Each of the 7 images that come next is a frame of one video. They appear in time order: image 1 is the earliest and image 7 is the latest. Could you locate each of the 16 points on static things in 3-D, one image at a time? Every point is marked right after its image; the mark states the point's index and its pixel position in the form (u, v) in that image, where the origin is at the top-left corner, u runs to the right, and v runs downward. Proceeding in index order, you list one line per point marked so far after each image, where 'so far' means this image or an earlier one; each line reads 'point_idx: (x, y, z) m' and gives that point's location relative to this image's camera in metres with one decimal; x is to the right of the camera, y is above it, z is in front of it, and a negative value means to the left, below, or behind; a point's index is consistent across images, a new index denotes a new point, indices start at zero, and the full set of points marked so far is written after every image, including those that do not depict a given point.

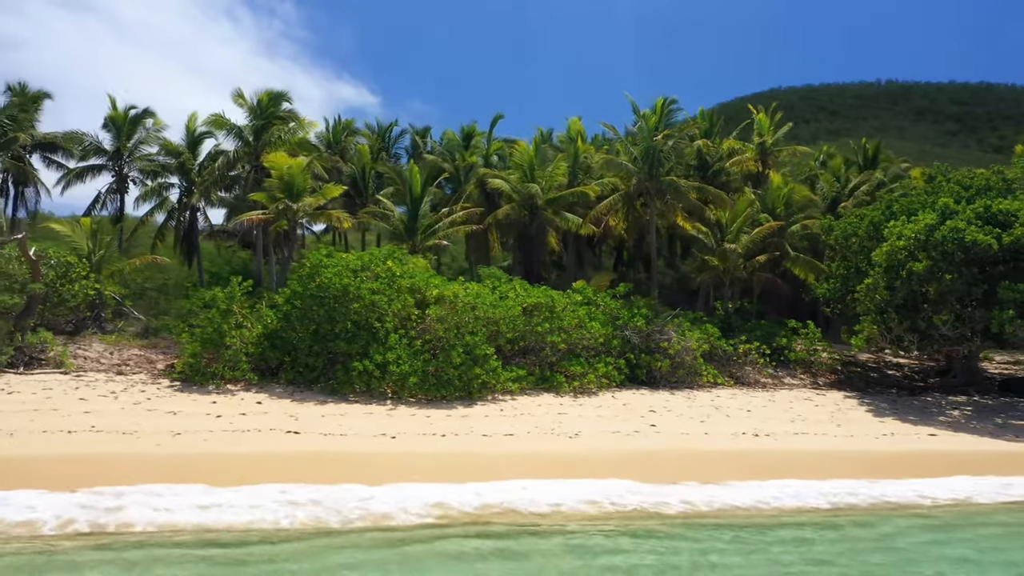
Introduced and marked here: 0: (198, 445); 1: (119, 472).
0: (-4.8, -2.4, +10.0) m
1: (-5.3, -2.5, +8.7) m
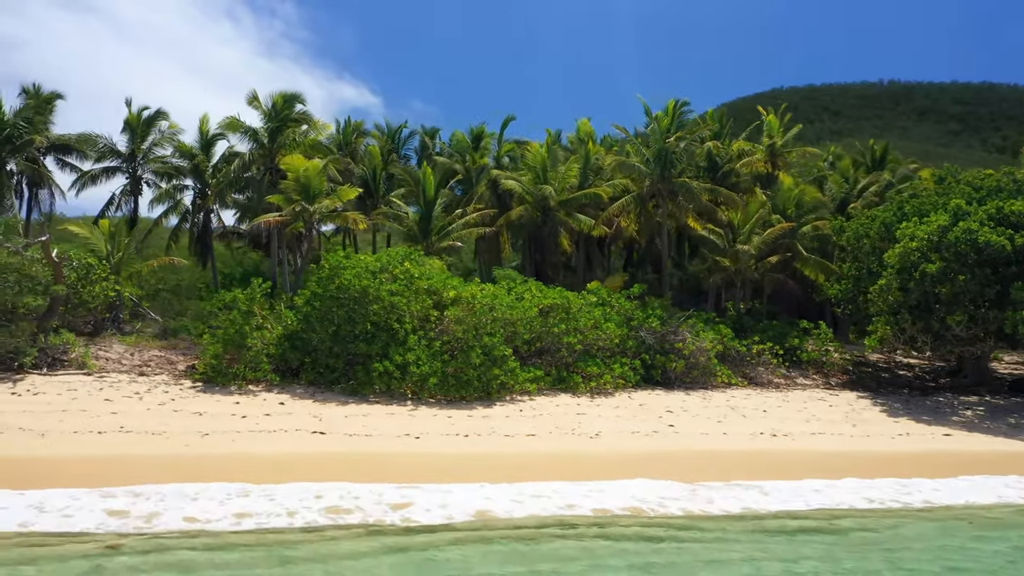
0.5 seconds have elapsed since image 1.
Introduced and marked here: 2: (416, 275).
0: (-4.4, -2.4, +10.1) m
1: (-4.9, -2.5, +8.9) m
2: (-2.2, +0.3, +14.6) m
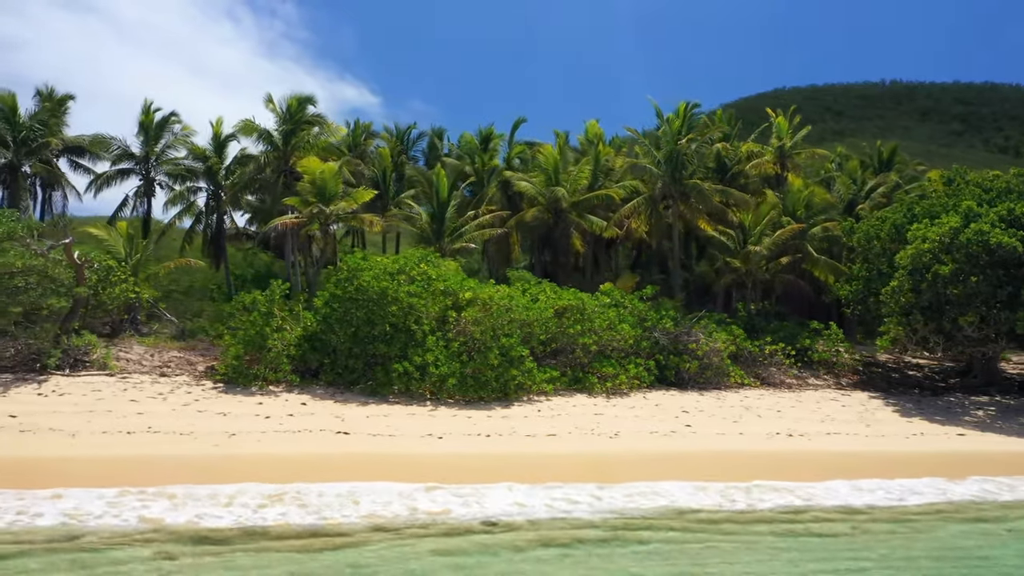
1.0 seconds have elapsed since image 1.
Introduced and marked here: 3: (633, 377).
0: (-4.0, -2.5, +10.2) m
1: (-4.5, -2.6, +9.0) m
2: (-1.8, +0.2, +14.7) m
3: (+2.9, -2.1, +15.6) m
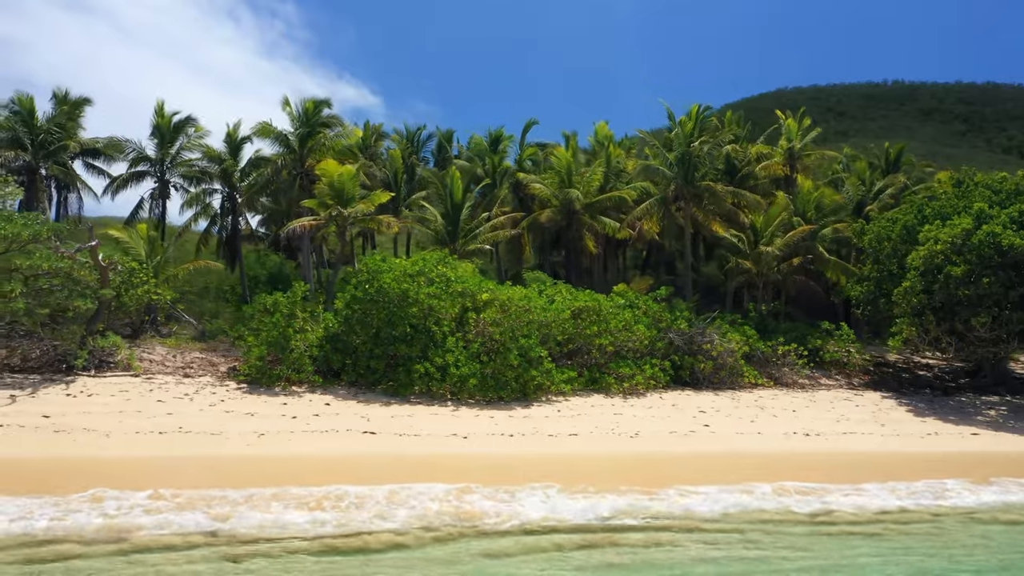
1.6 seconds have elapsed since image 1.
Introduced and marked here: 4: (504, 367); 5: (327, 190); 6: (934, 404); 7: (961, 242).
0: (-3.6, -2.5, +10.4) m
1: (-4.1, -2.6, +9.2) m
2: (-1.4, +0.2, +14.9) m
3: (+3.3, -2.2, +15.8) m
4: (-0.2, -1.7, +13.8) m
5: (-5.0, +2.7, +17.6) m
6: (+10.5, -2.9, +16.1) m
7: (+10.8, +1.1, +15.6) m
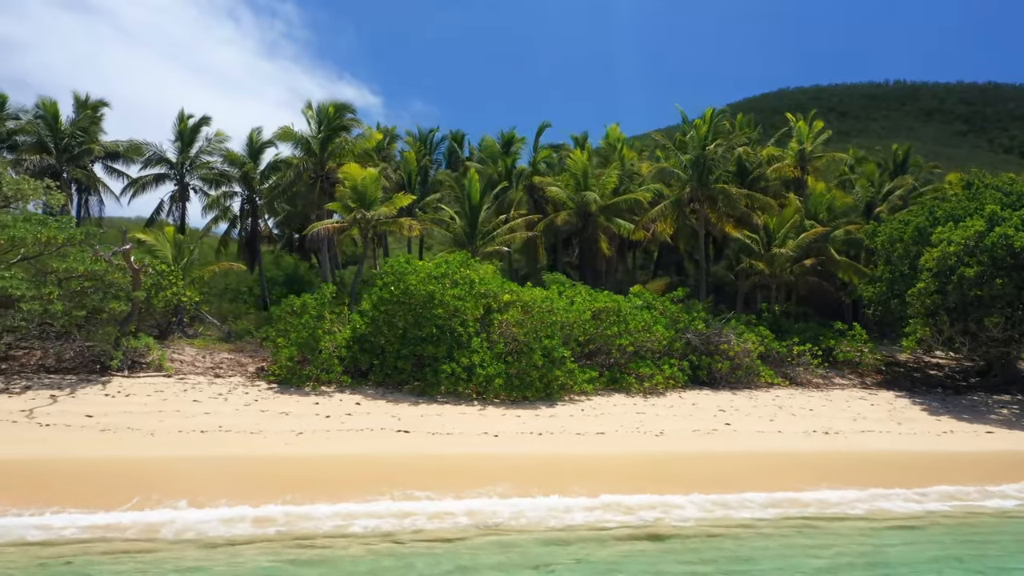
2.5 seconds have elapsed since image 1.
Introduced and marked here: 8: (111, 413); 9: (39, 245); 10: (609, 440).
0: (-3.1, -2.6, +10.7) m
1: (-3.6, -2.6, +9.5) m
2: (-0.9, +0.2, +15.2) m
3: (+3.9, -2.2, +16.1) m
4: (+0.4, -1.7, +14.1) m
5: (-4.5, +2.6, +17.8) m
6: (+11.0, -2.9, +16.4) m
7: (+11.4, +1.1, +15.9) m
8: (-7.1, -2.2, +11.5) m
9: (-9.8, +0.9, +13.4) m
10: (+1.8, -2.8, +11.8) m
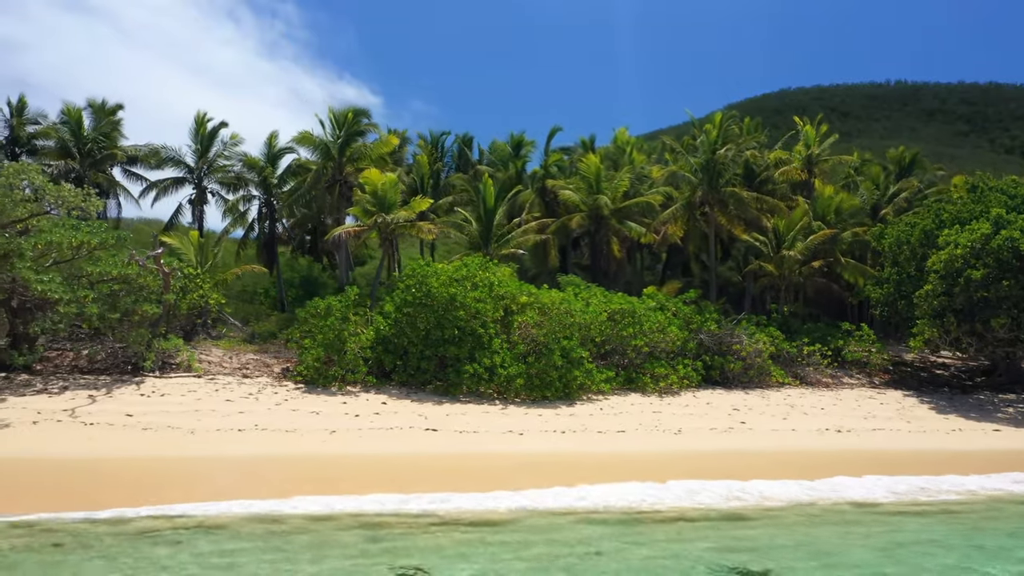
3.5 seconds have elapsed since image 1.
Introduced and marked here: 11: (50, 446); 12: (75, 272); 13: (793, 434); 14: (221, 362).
0: (-2.6, -2.6, +11.1) m
1: (-3.1, -2.7, +9.8) m
2: (-0.4, +0.1, +15.6) m
3: (+4.3, -2.3, +16.5) m
4: (+0.8, -1.8, +14.5) m
5: (-4.1, +2.6, +18.2) m
6: (+11.5, -3.0, +16.8) m
7: (+11.8, +1.1, +16.3) m
8: (-6.6, -2.3, +11.9) m
9: (-9.4, +0.8, +13.8) m
10: (+2.2, -2.8, +12.2) m
11: (-7.3, -2.5, +10.2) m
12: (-9.4, +0.3, +13.9) m
13: (+5.6, -2.9, +12.9) m
14: (-6.9, -1.8, +15.3) m
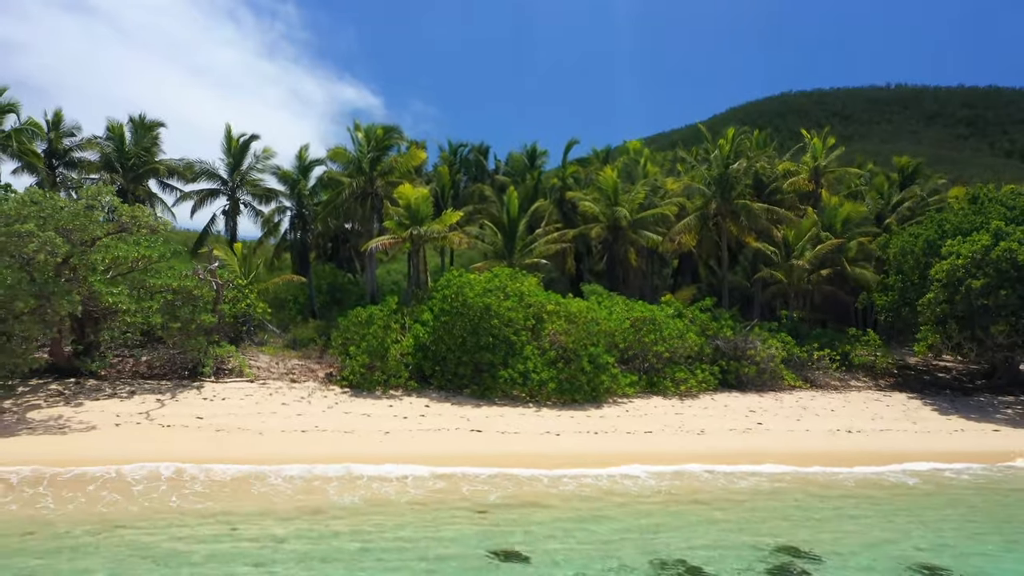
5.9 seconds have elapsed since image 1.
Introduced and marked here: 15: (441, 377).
0: (-1.9, -2.9, +12.1) m
1: (-2.4, -2.9, +10.9) m
2: (+0.3, -0.1, +16.6) m
3: (+5.1, -2.5, +17.5) m
4: (+1.6, -2.0, +15.5) m
5: (-3.3, +2.3, +19.3) m
6: (+12.2, -3.2, +17.8) m
7: (+12.6, +0.8, +17.3) m
8: (-5.9, -2.5, +12.9) m
9: (-8.6, +0.6, +14.8) m
10: (+3.0, -3.0, +13.2) m
11: (-6.5, -2.7, +11.3) m
12: (-8.6, +0.1, +15.0) m
13: (+6.4, -3.2, +13.9) m
14: (-6.2, -2.0, +16.3) m
15: (-1.8, -2.2, +16.0) m
